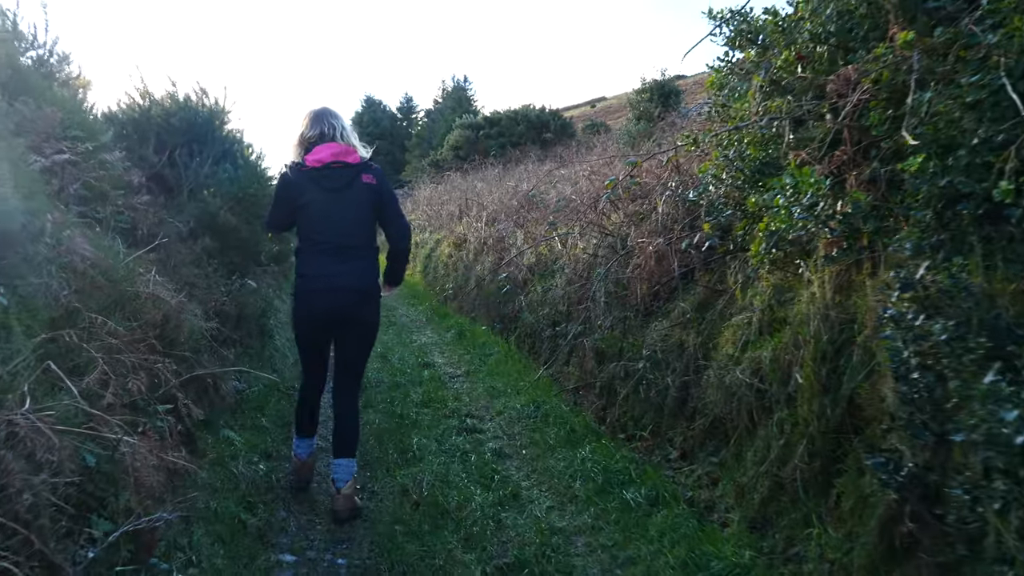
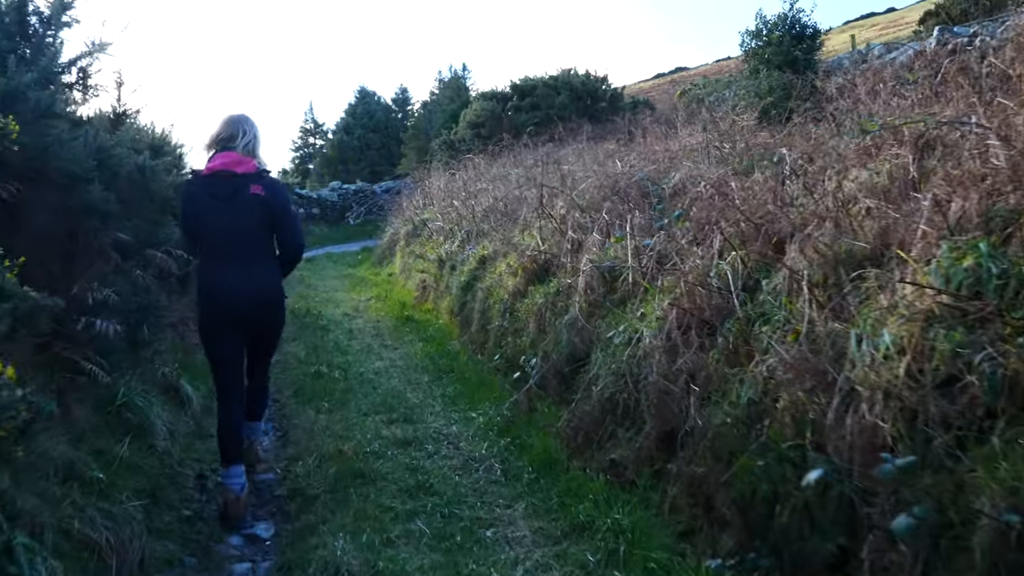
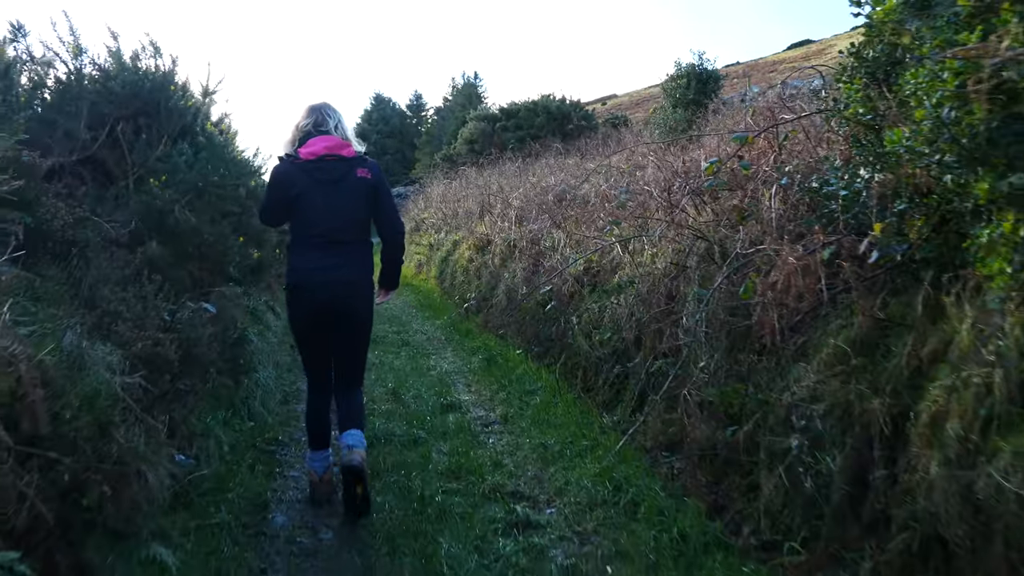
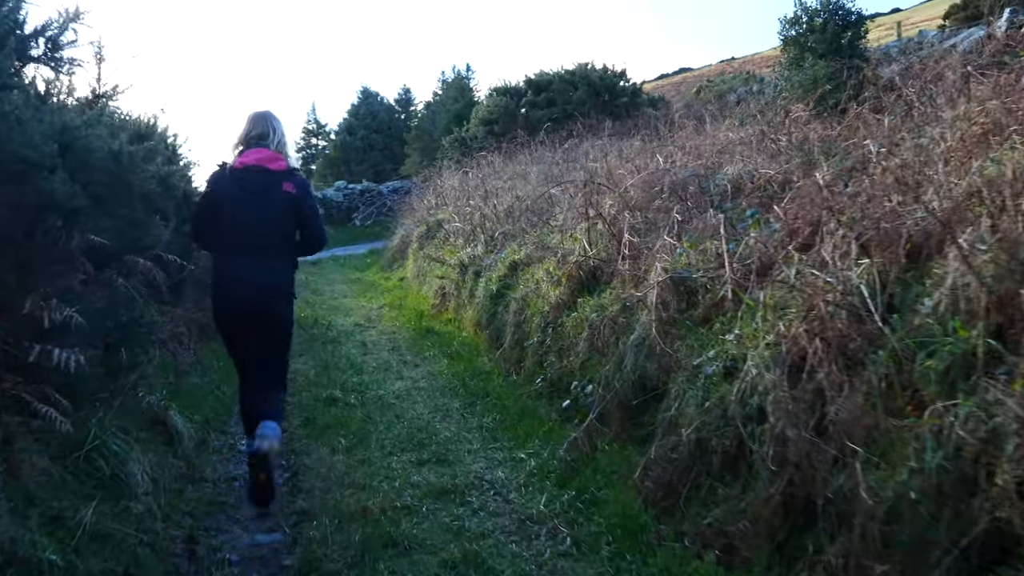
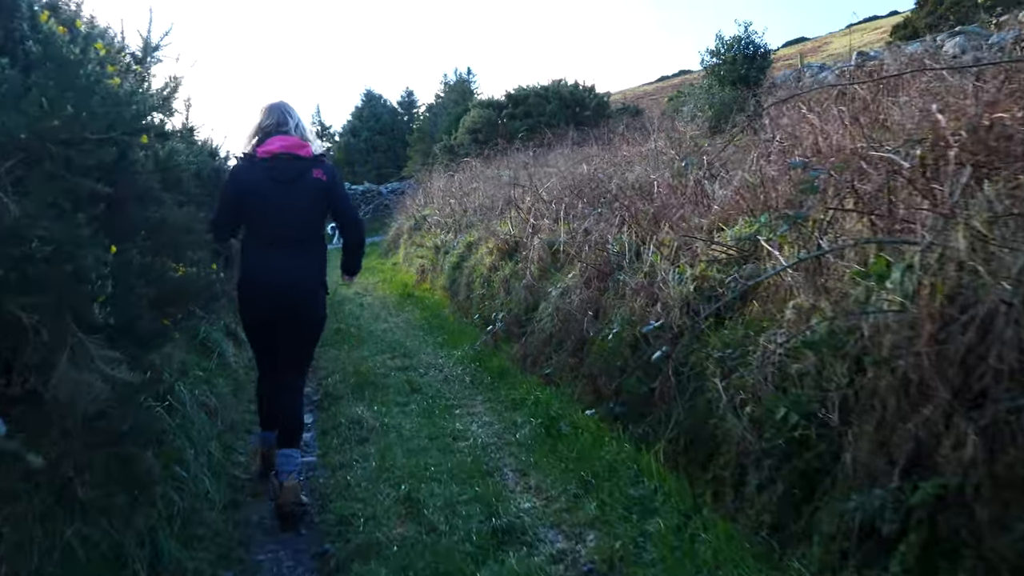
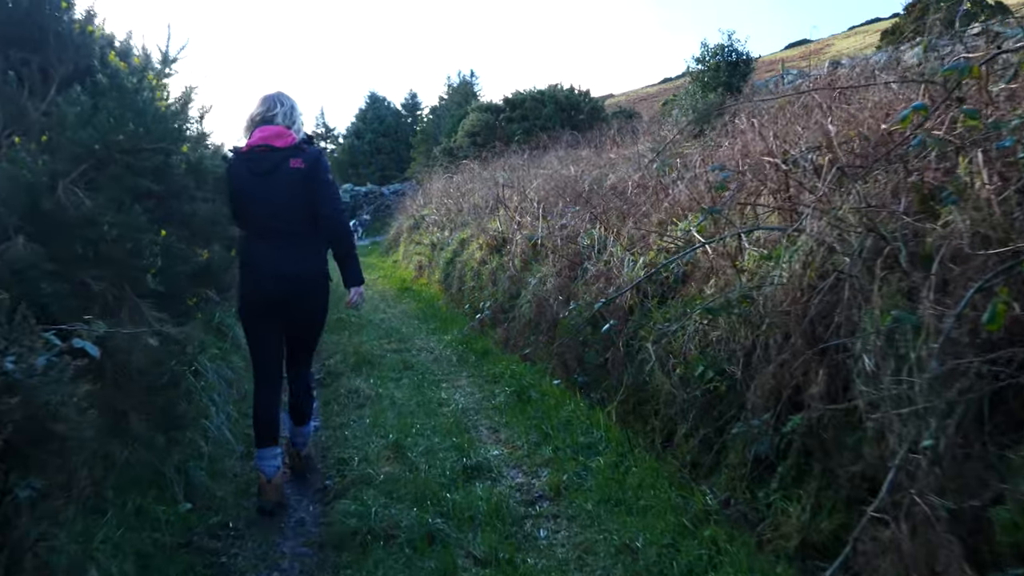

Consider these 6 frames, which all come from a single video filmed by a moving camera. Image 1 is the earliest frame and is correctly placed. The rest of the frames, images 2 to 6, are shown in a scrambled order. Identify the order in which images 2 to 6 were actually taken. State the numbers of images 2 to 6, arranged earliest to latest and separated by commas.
3, 6, 5, 2, 4
